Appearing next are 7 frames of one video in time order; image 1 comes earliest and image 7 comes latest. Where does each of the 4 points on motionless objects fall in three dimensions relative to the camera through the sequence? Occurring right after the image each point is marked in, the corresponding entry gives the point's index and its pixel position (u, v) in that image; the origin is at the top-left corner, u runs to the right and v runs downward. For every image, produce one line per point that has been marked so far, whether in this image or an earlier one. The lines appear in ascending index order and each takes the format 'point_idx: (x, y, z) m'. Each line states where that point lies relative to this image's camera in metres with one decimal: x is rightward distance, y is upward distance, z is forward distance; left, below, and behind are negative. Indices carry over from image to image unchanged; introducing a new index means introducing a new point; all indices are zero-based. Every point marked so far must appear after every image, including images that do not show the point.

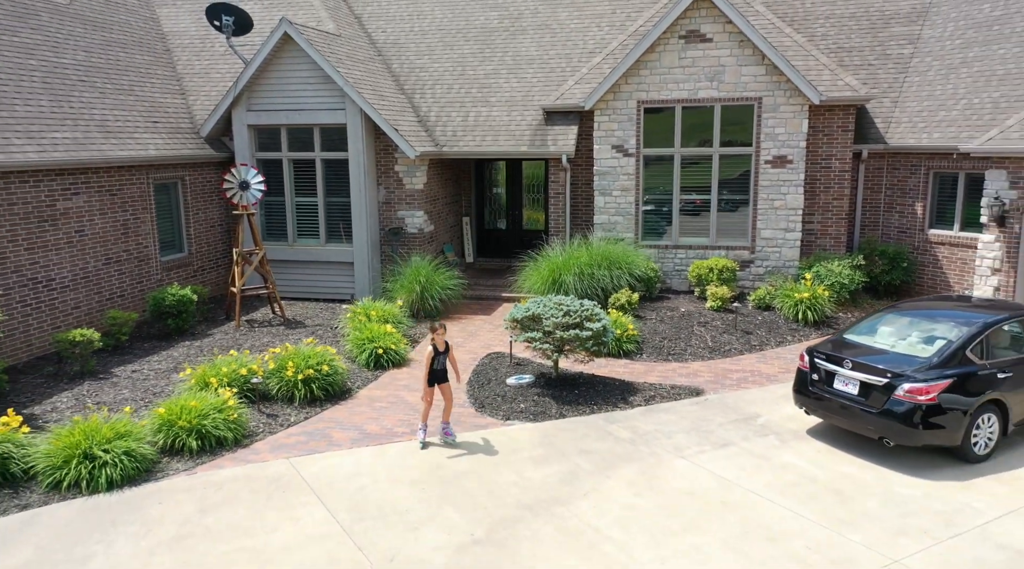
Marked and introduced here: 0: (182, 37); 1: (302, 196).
0: (-7.0, +5.2, +17.6) m
1: (-4.0, +1.7, +15.9) m
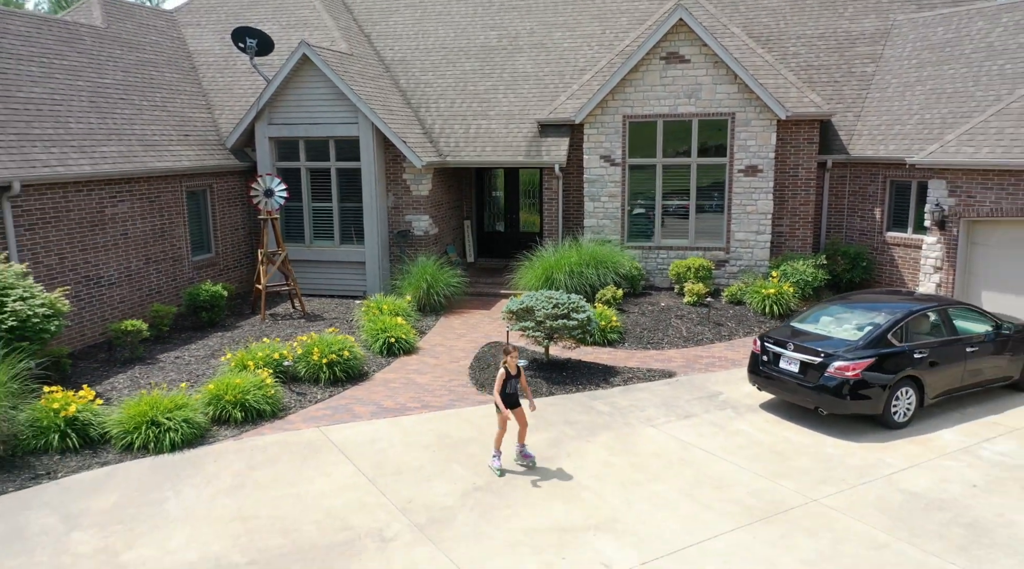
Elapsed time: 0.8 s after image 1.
0: (-7.0, +5.3, +19.2) m
1: (-4.1, +1.7, +17.5) m
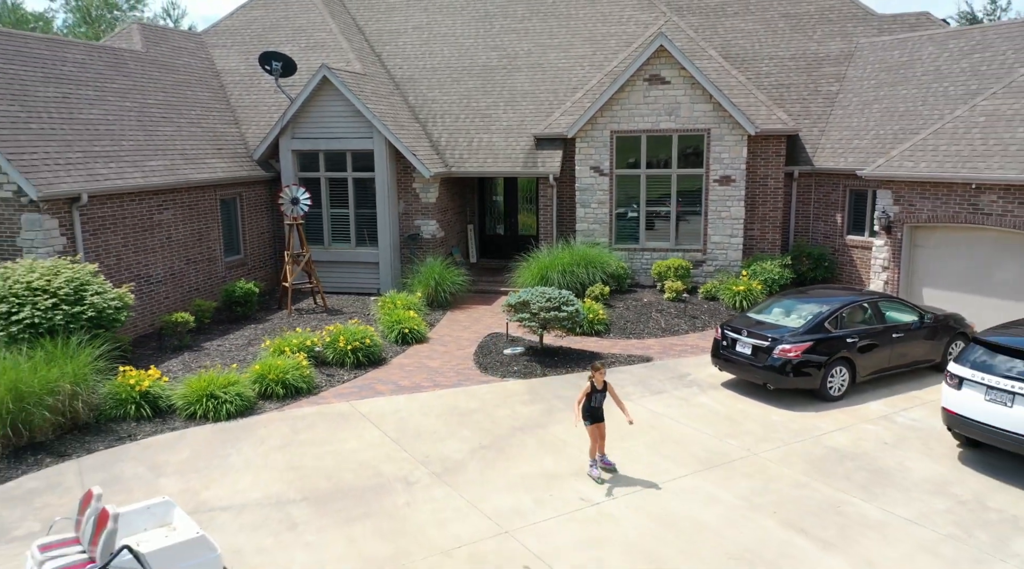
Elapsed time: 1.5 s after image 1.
0: (-7.1, +5.3, +21.1) m
1: (-4.1, +1.8, +19.4) m
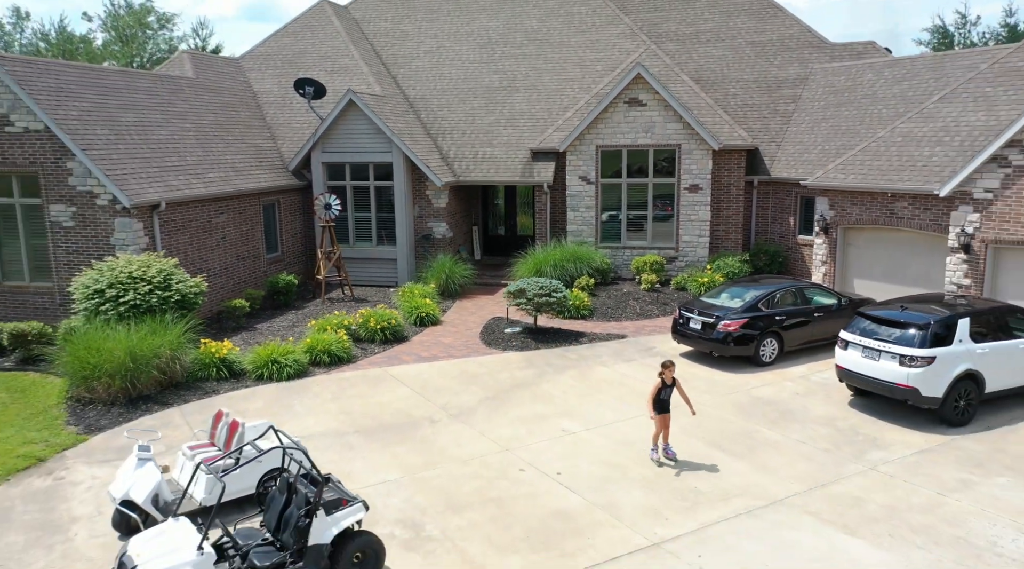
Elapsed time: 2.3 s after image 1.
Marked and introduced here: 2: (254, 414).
0: (-7.1, +5.5, +24.2) m
1: (-4.1, +2.0, +22.5) m
2: (-4.0, -2.0, +13.0) m
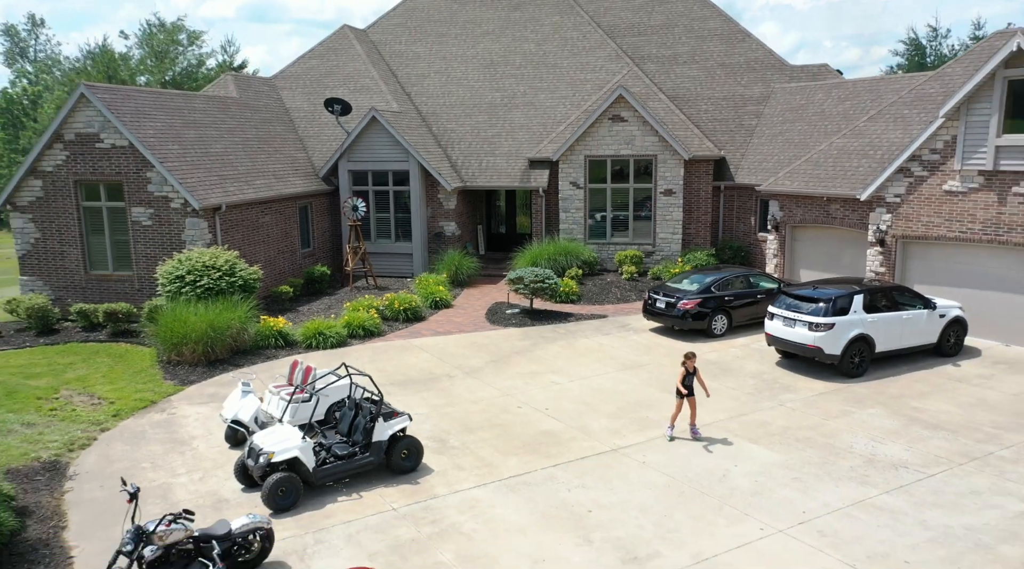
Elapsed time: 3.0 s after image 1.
0: (-7.1, +5.8, +27.8) m
1: (-4.1, +2.2, +26.0) m
2: (-4.0, -1.7, +16.5) m
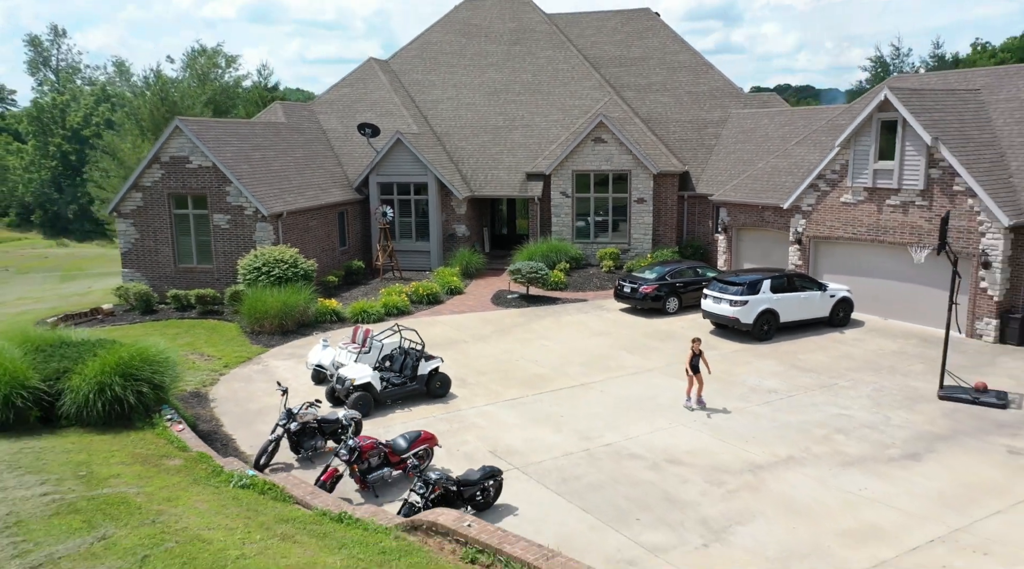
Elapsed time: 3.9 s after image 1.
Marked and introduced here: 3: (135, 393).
0: (-7.1, +6.1, +33.2) m
1: (-4.1, +2.5, +31.4) m
2: (-4.0, -1.4, +21.9) m
3: (-6.0, -1.7, +13.5) m
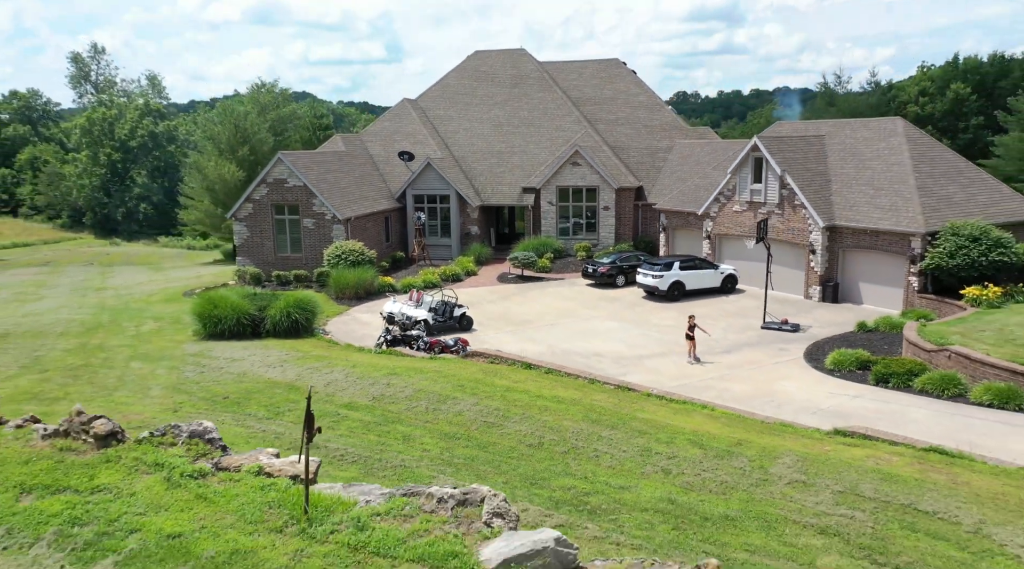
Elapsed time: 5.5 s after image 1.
0: (-7.1, +6.8, +44.1) m
1: (-4.1, +3.2, +42.4) m
2: (-4.1, -0.7, +32.8) m
3: (-6.1, -1.0, +24.4) m
